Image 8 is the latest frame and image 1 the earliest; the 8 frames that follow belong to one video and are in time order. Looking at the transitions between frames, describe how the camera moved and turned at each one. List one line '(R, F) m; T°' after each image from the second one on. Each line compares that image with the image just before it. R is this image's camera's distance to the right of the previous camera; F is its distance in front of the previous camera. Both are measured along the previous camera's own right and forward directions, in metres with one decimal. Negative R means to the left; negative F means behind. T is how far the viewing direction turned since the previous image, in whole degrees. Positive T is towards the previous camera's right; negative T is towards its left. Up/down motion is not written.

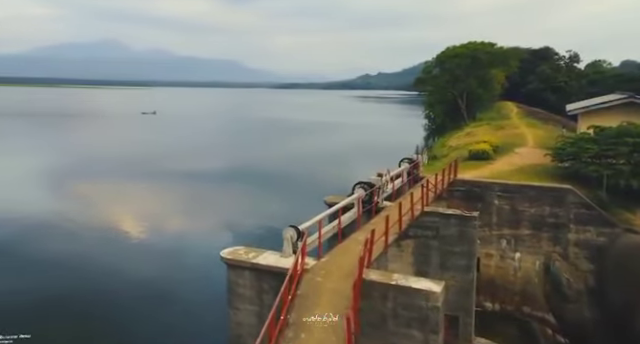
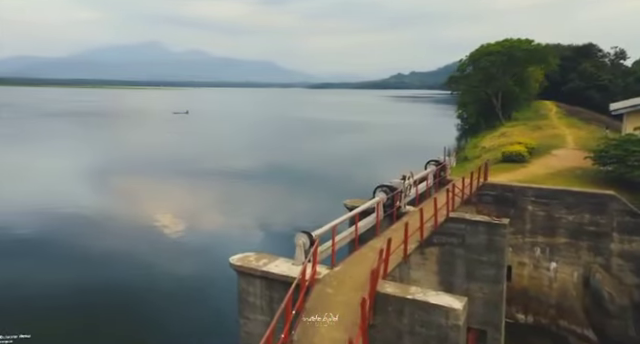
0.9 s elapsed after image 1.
(+0.3, +0.5) m; -4°
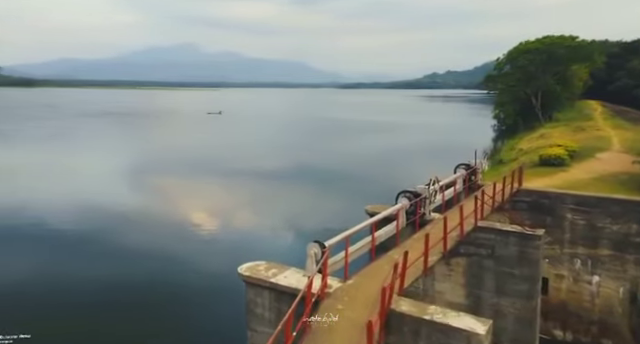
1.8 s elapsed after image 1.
(+0.3, +0.6) m; -4°
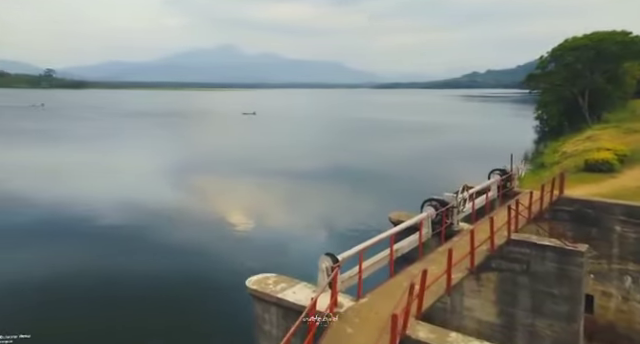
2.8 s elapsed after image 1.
(+0.3, +0.6) m; -4°
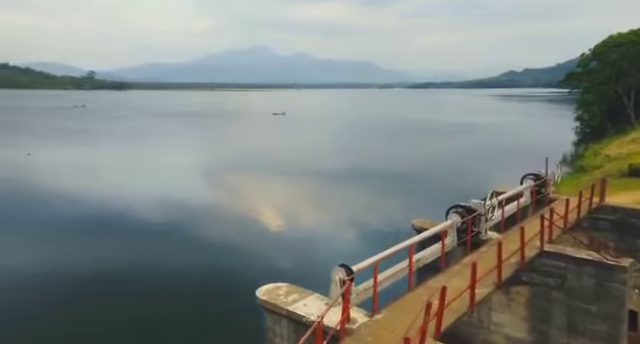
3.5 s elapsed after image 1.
(+0.2, +0.4) m; -4°
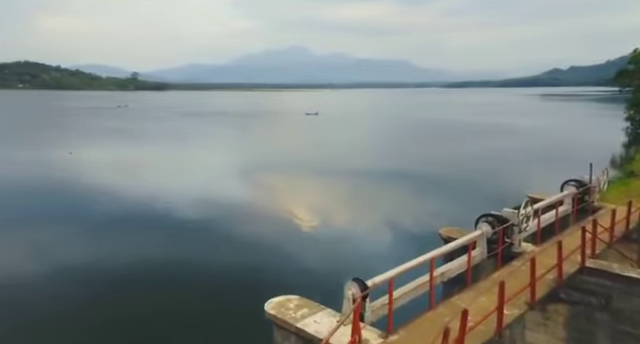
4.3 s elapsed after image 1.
(+0.3, +0.5) m; -4°
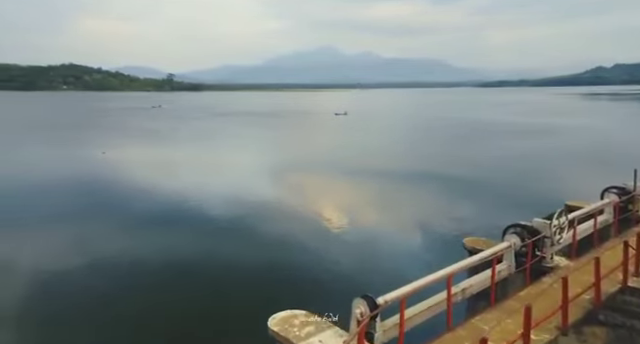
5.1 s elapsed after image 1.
(+0.3, +0.5) m; -4°
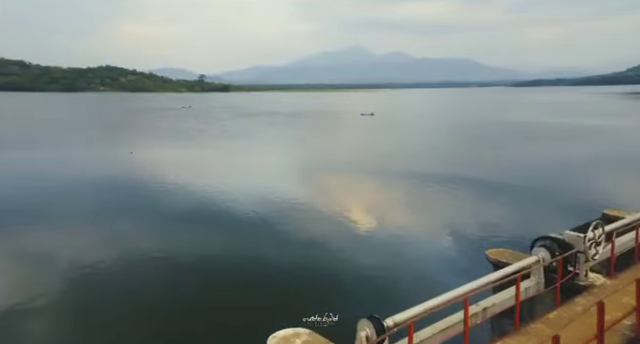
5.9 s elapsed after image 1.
(+0.3, +0.5) m; -3°
